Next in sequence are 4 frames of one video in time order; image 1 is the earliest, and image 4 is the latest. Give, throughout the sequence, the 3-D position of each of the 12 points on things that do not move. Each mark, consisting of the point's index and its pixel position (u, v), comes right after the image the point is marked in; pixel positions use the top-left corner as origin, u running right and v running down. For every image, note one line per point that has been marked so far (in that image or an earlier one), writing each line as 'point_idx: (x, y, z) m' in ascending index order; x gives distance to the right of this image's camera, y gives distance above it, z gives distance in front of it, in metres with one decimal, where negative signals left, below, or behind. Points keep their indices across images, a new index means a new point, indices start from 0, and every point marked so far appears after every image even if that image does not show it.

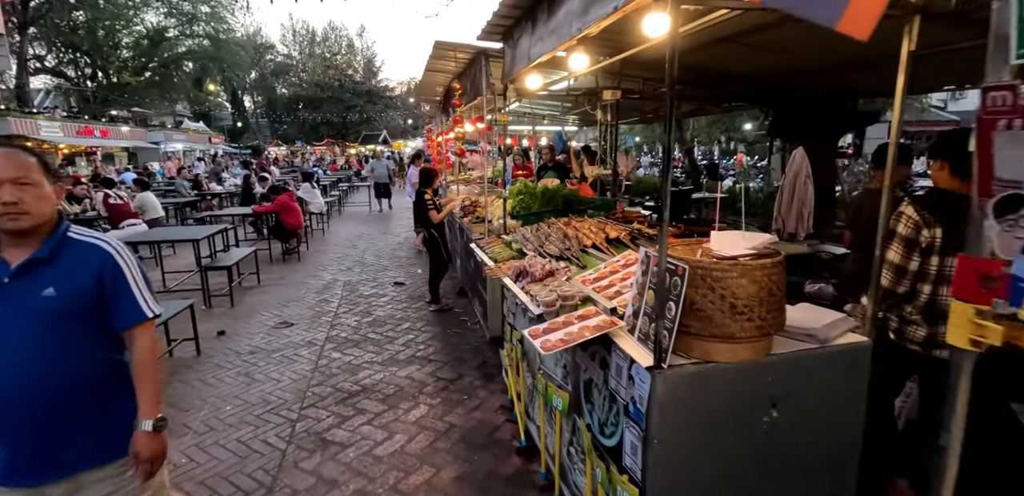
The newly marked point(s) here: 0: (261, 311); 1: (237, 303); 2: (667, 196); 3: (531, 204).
0: (-3.5, -0.9, +6.8) m
1: (-4.0, -0.8, +7.1) m
2: (+0.6, +0.2, +1.8) m
3: (+0.2, +0.4, +4.6) m
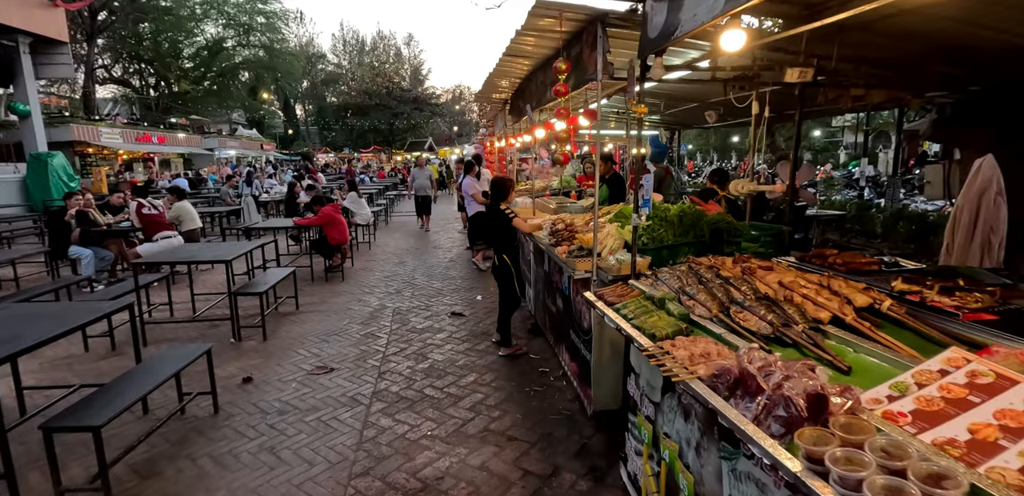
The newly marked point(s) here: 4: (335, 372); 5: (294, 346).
0: (-2.5, -1.2, +5.7) m
1: (-3.0, -1.1, +6.1) m
2: (+1.2, -0.1, +0.5) m
3: (+1.0, +0.1, +3.2) m
4: (-1.8, -1.3, +5.0) m
5: (-2.6, -1.2, +5.8) m
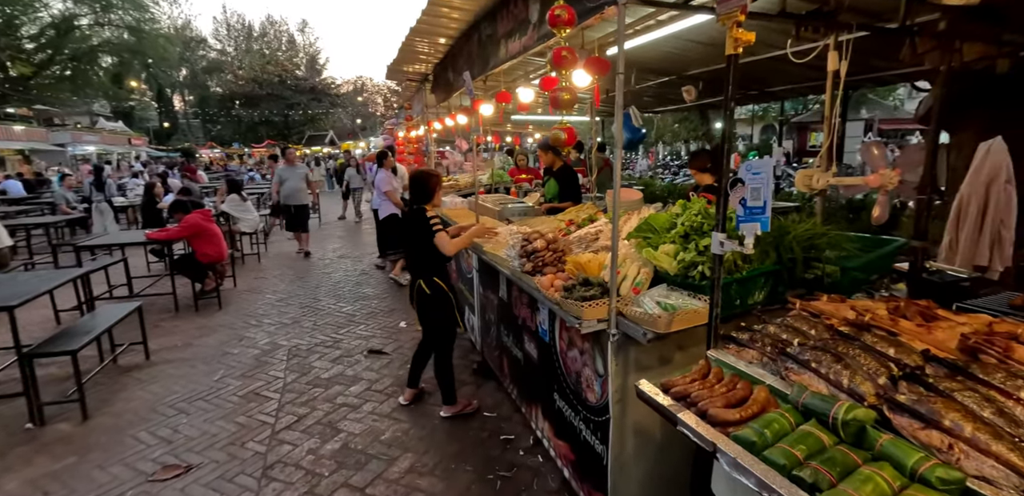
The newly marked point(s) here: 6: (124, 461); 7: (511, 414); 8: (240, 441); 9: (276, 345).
0: (-3.0, -1.4, +3.8) m
1: (-3.5, -1.4, +4.1) m
2: (+1.6, -0.2, -0.7) m
3: (+0.9, 0.0, +2.0) m
4: (-2.2, -1.5, +3.3) m
5: (-3.1, -1.4, +3.9) m
6: (-2.8, -1.5, +3.5) m
7: (0.0, -1.3, +3.8) m
8: (-2.1, -1.4, +3.7) m
9: (-2.6, -1.1, +5.4) m
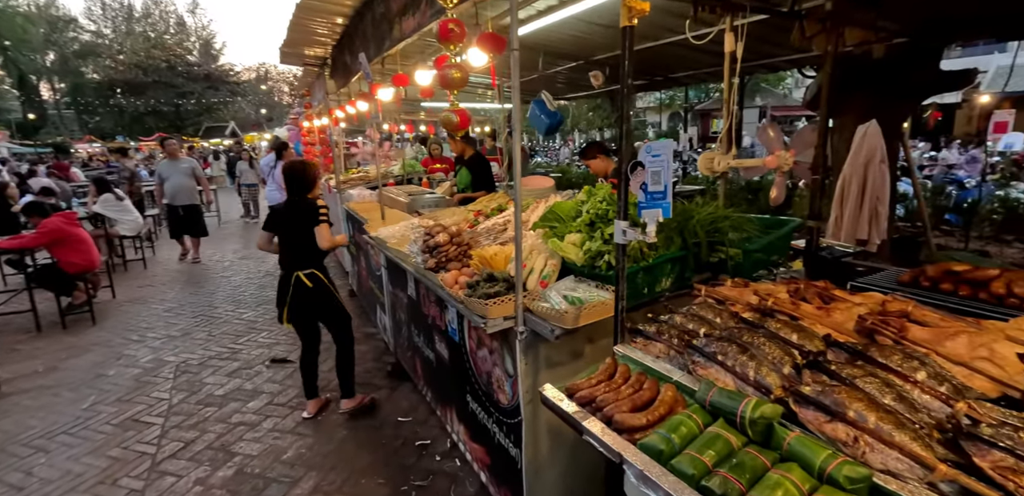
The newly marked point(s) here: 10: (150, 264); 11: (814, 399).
0: (-3.6, -1.5, +3.2) m
1: (-4.1, -1.5, +3.4) m
2: (+1.6, -0.2, -0.7) m
3: (+0.5, 0.0, +1.9) m
4: (-2.7, -1.6, +2.7) m
5: (-3.7, -1.5, +3.2) m
6: (-3.3, -1.6, +2.9) m
7: (-0.6, -1.3, +3.6) m
8: (-2.6, -1.5, +3.2) m
9: (-3.5, -1.1, +4.8) m
10: (-6.3, -0.3, +8.5) m
11: (+0.7, -0.3, +1.1) m
